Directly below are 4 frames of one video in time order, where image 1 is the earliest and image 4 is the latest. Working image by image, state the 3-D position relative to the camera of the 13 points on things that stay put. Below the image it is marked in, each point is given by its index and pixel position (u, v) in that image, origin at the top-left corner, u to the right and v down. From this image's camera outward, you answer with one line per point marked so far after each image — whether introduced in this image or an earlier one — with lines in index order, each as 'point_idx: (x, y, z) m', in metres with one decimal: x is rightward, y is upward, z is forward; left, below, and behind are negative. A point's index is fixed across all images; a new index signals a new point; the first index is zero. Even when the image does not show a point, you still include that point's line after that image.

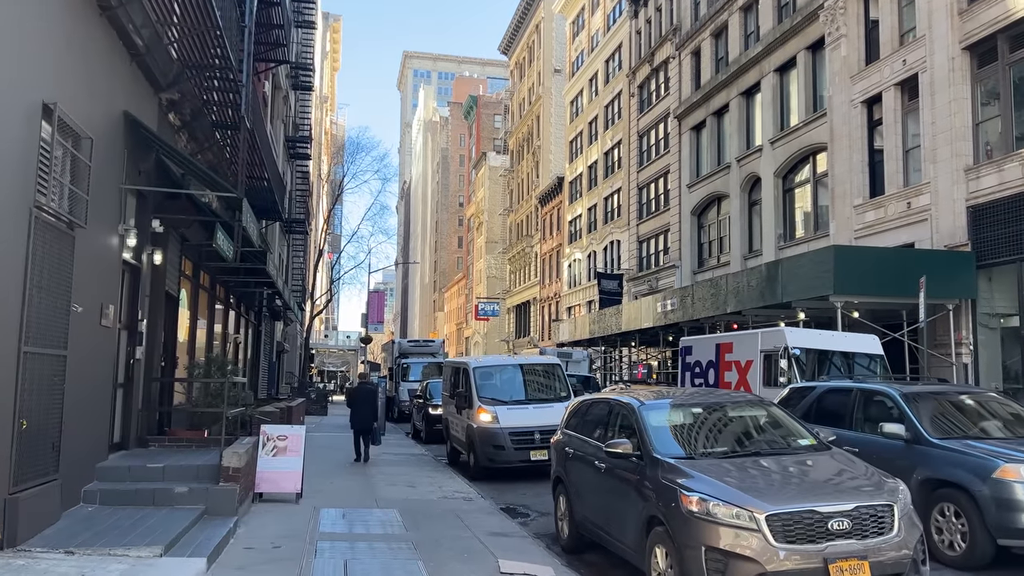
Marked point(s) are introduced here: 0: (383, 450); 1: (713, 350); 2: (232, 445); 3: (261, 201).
0: (-3.0, -3.7, +18.5) m
1: (+4.8, -1.5, +19.5) m
2: (-3.1, -1.7, +9.1) m
3: (-5.6, +2.0, +18.2) m
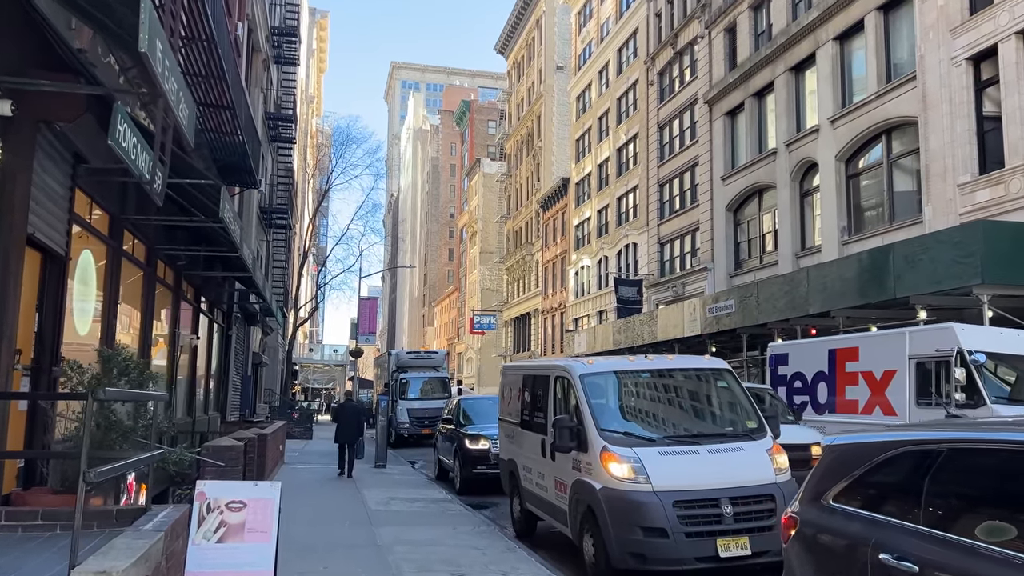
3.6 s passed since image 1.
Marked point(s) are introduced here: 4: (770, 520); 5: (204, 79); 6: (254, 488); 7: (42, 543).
0: (-2.1, -3.4, +13.6) m
1: (+5.7, -1.3, +14.8) m
2: (-2.0, -1.3, +4.3) m
3: (-4.7, +2.2, +13.5) m
4: (+2.1, -1.9, +6.6) m
5: (-3.9, +2.6, +10.3) m
6: (-1.7, -1.3, +5.4) m
7: (-2.9, -1.6, +5.1) m
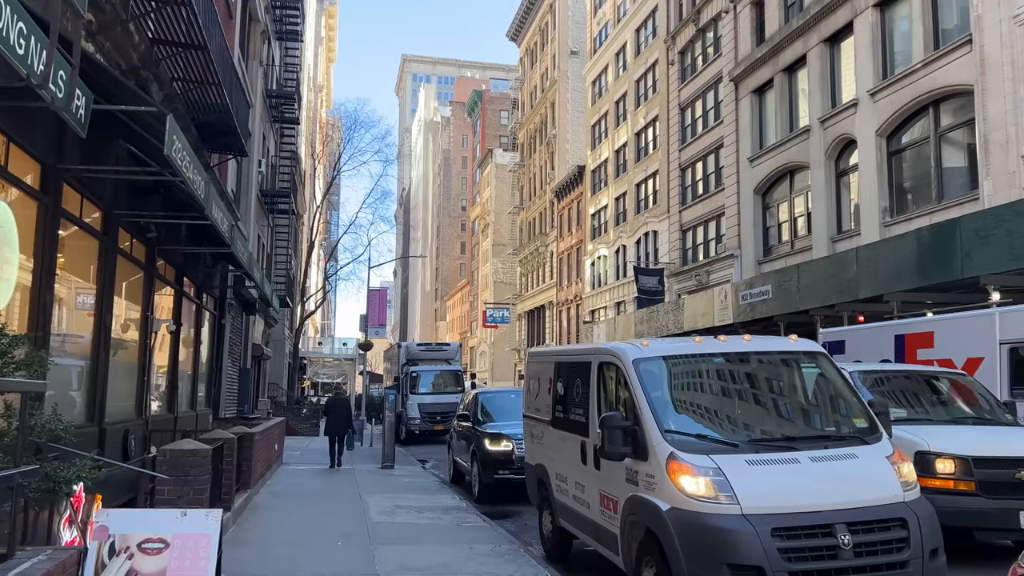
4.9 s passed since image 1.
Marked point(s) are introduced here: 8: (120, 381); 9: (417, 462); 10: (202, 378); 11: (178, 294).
0: (-1.7, -3.1, +11.9) m
1: (+6.0, -0.9, +13.0) m
2: (-1.8, -1.0, +2.6) m
3: (-4.4, +2.5, +11.8) m
4: (+2.3, -1.6, +4.8) m
5: (-3.6, +2.9, +8.6) m
6: (-1.5, -1.0, +3.7) m
7: (-2.7, -1.3, +3.4) m
8: (-4.9, -1.2, +10.2) m
9: (-2.3, -4.2, +19.6) m
10: (-6.3, -1.8, +16.6) m
11: (-5.5, -0.1, +13.6) m
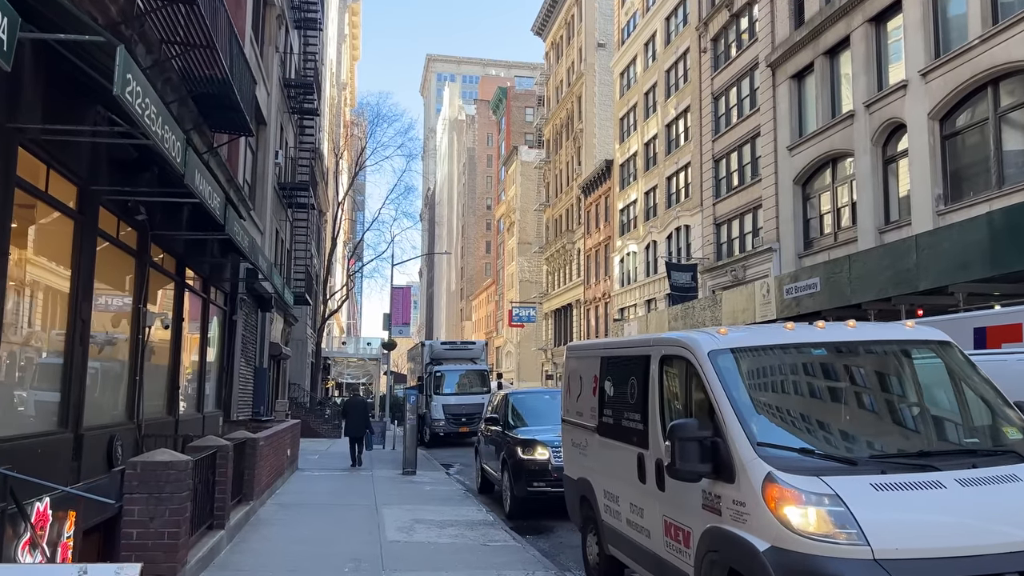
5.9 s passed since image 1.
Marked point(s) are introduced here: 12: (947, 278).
0: (-1.3, -2.9, +10.8) m
1: (+6.5, -0.7, +11.6) m
2: (-1.7, -0.9, +1.4) m
3: (-4.0, +2.7, +10.7) m
4: (+2.5, -1.4, +3.5) m
5: (-3.3, +3.1, +7.5) m
6: (-1.3, -0.9, +2.5) m
7: (-2.5, -1.1, +2.2) m
8: (-4.5, -1.0, +9.1) m
9: (-1.6, -4.0, +18.4) m
10: (-5.7, -1.7, +15.5) m
11: (-5.1, 0.0, +12.5) m
12: (+8.3, +0.2, +15.6) m
